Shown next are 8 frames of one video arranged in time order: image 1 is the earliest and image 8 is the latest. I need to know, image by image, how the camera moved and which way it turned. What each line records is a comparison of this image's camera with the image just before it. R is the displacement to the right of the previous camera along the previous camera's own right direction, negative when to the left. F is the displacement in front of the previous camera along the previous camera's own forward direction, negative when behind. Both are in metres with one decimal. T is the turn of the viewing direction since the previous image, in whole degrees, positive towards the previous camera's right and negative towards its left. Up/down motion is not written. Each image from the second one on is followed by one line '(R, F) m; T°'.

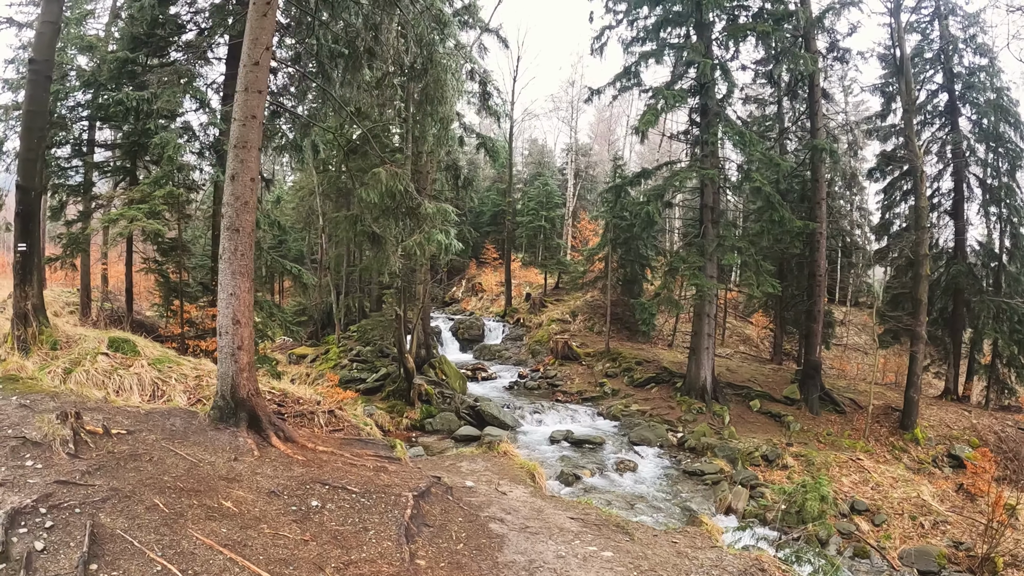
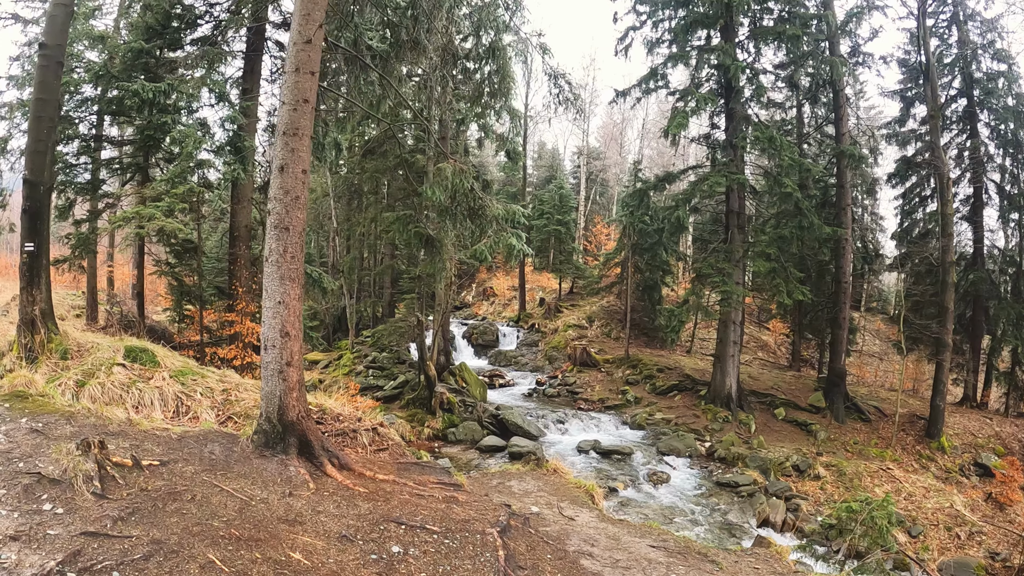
(-0.7, +0.2) m; +1°
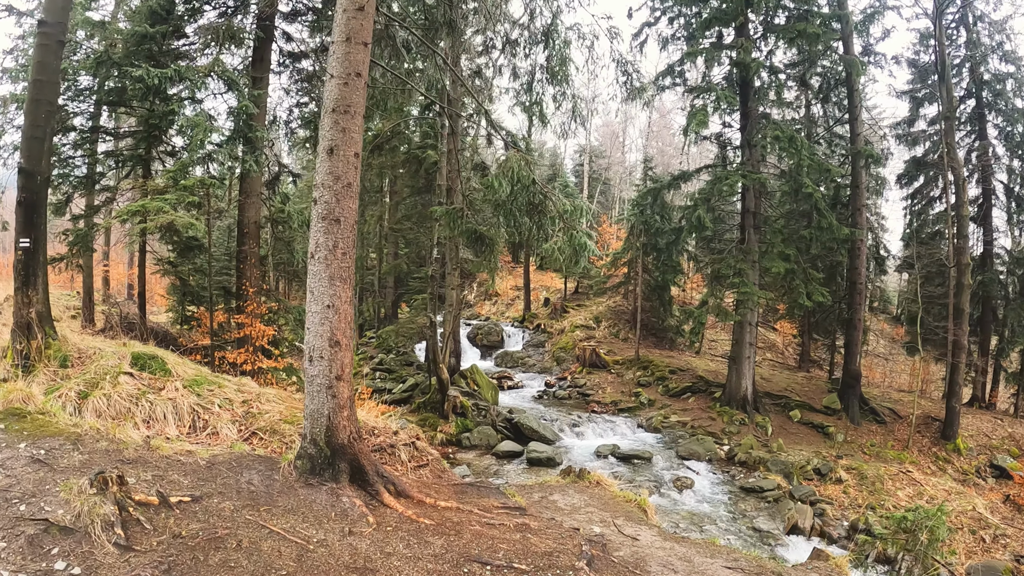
(-0.6, +0.2) m; +1°
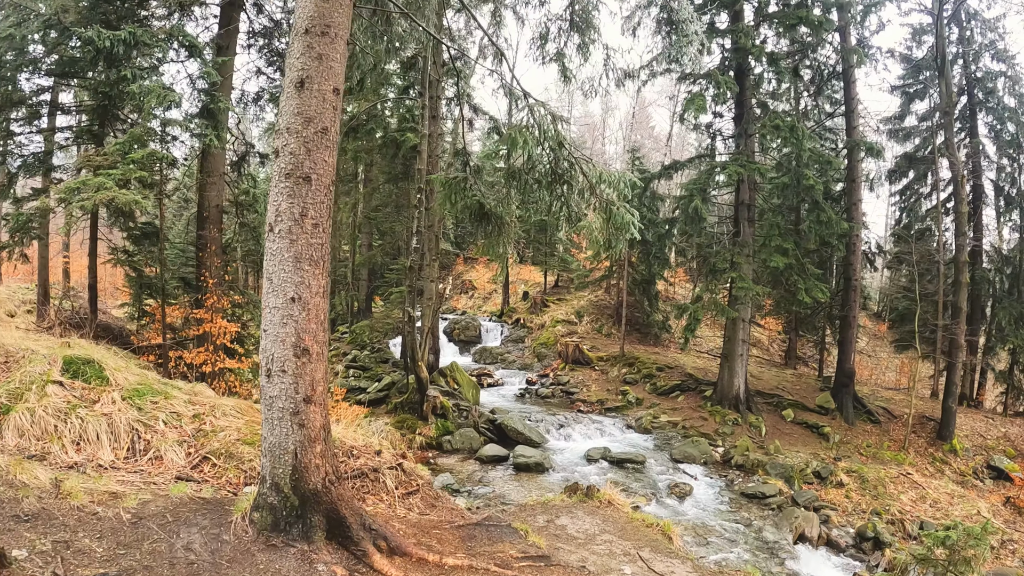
(-0.3, +0.8) m; +3°
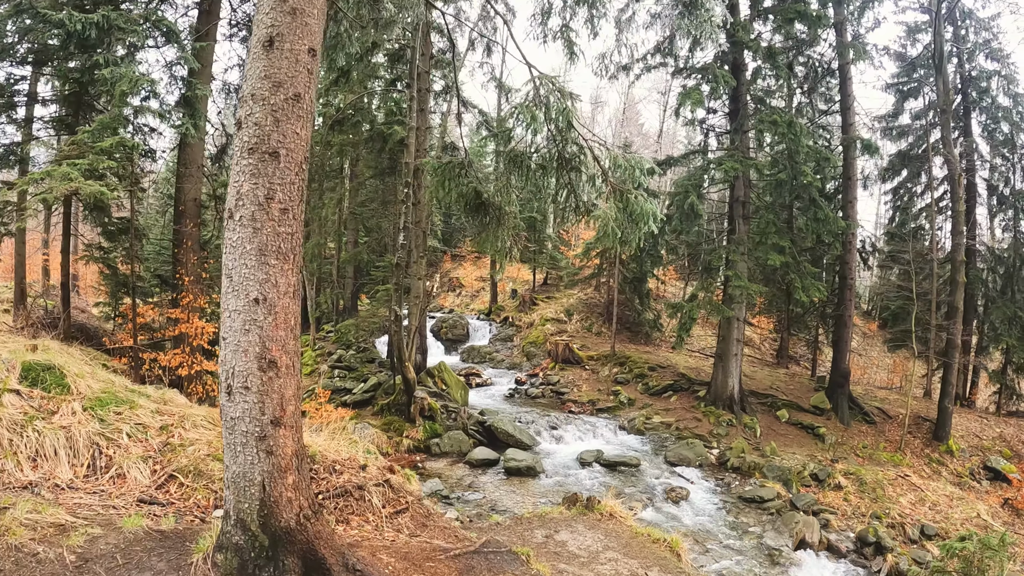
(-0.1, +0.3) m; +1°
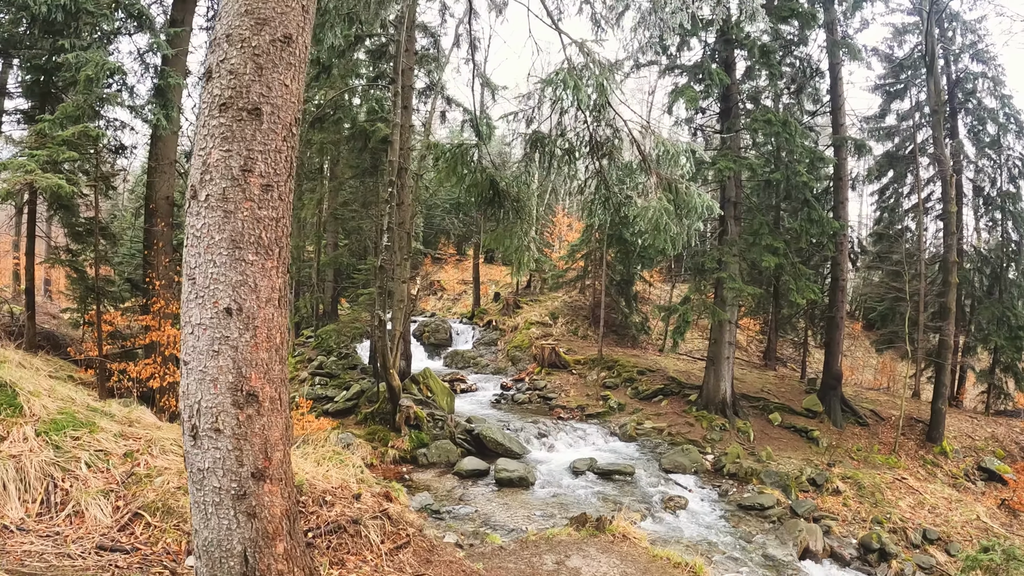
(-0.2, +0.4) m; +2°
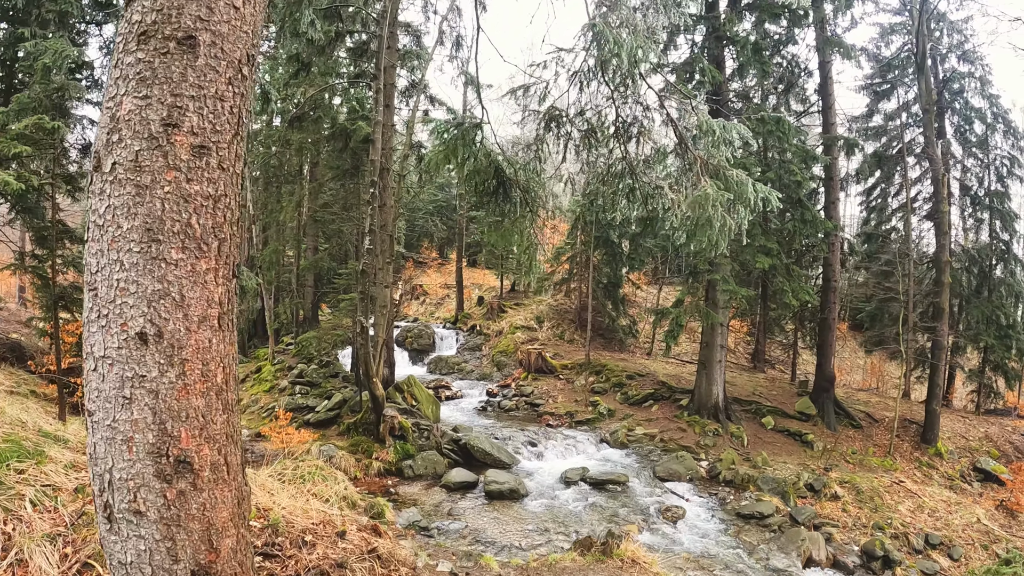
(-0.1, +0.4) m; +2°
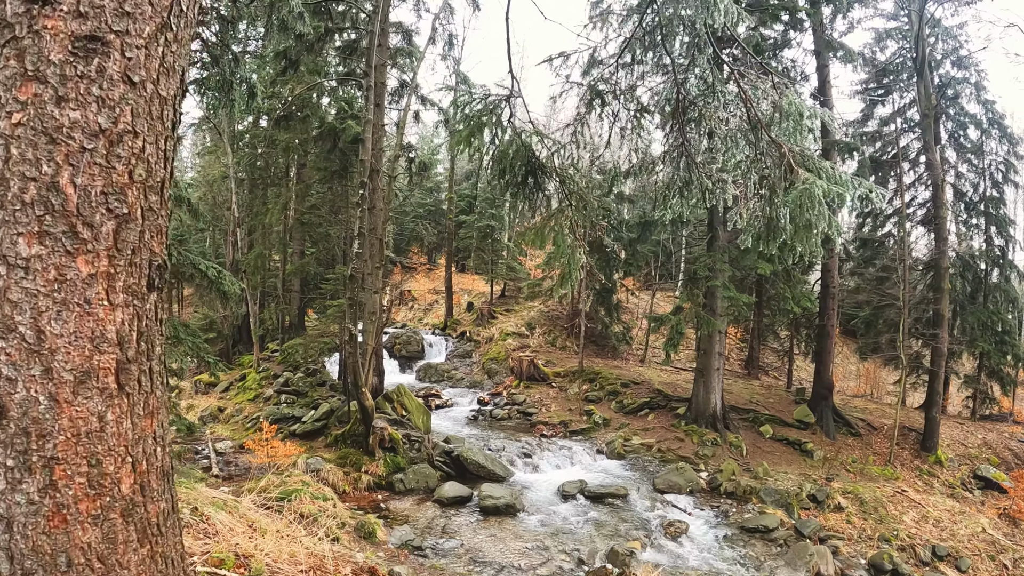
(-0.1, +0.3) m; +1°
